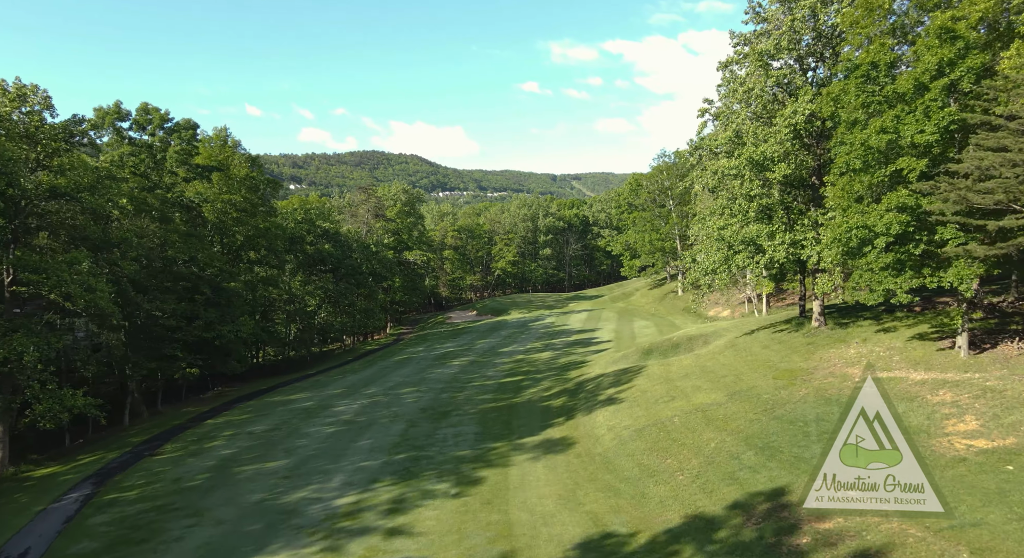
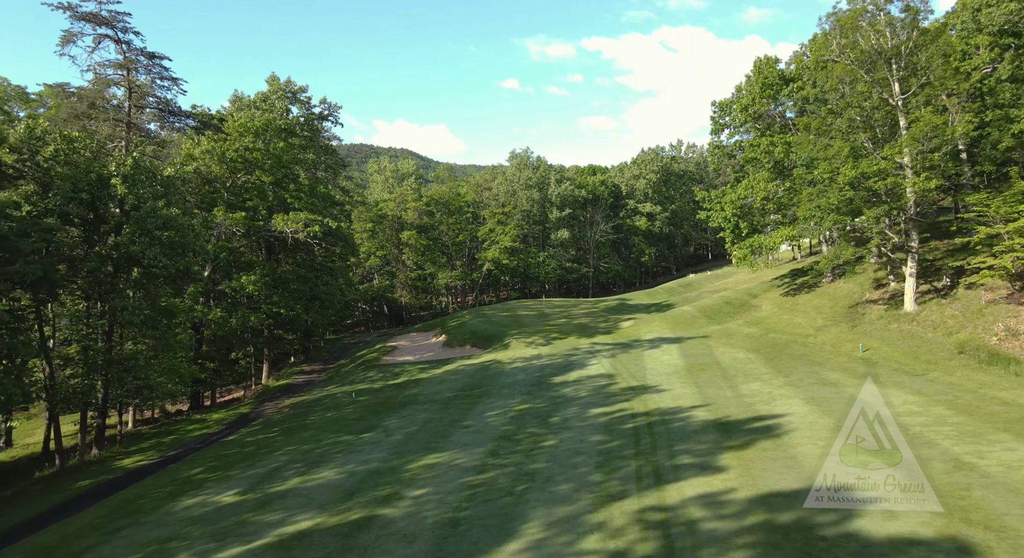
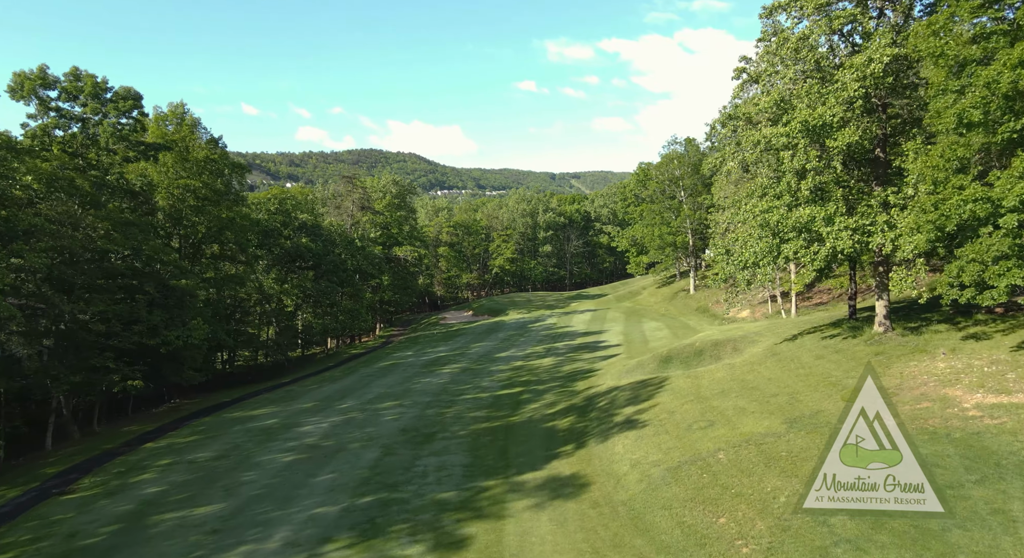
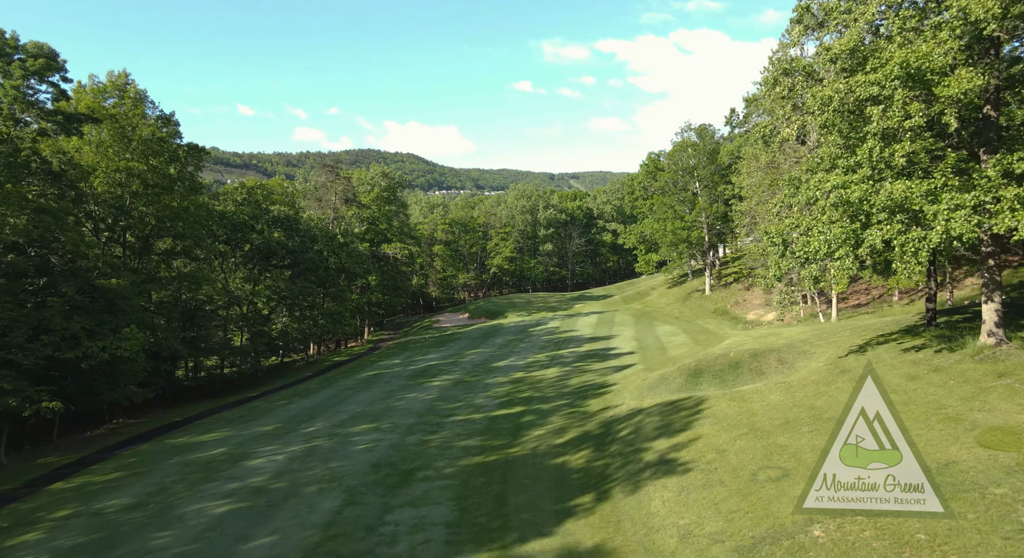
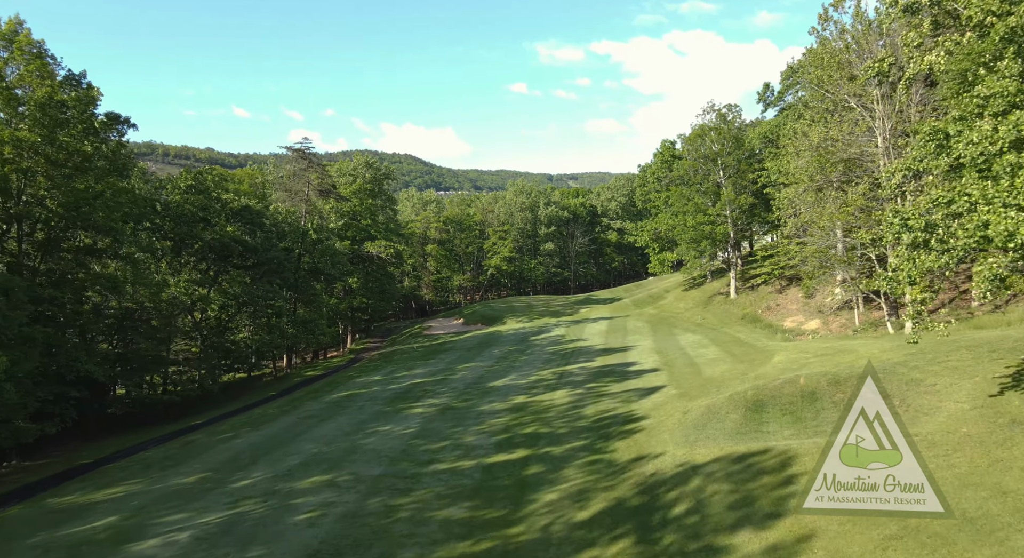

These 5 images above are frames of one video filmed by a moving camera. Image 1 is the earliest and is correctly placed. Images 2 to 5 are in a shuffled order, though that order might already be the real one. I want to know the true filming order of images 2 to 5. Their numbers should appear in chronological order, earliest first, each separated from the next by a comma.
3, 4, 5, 2
